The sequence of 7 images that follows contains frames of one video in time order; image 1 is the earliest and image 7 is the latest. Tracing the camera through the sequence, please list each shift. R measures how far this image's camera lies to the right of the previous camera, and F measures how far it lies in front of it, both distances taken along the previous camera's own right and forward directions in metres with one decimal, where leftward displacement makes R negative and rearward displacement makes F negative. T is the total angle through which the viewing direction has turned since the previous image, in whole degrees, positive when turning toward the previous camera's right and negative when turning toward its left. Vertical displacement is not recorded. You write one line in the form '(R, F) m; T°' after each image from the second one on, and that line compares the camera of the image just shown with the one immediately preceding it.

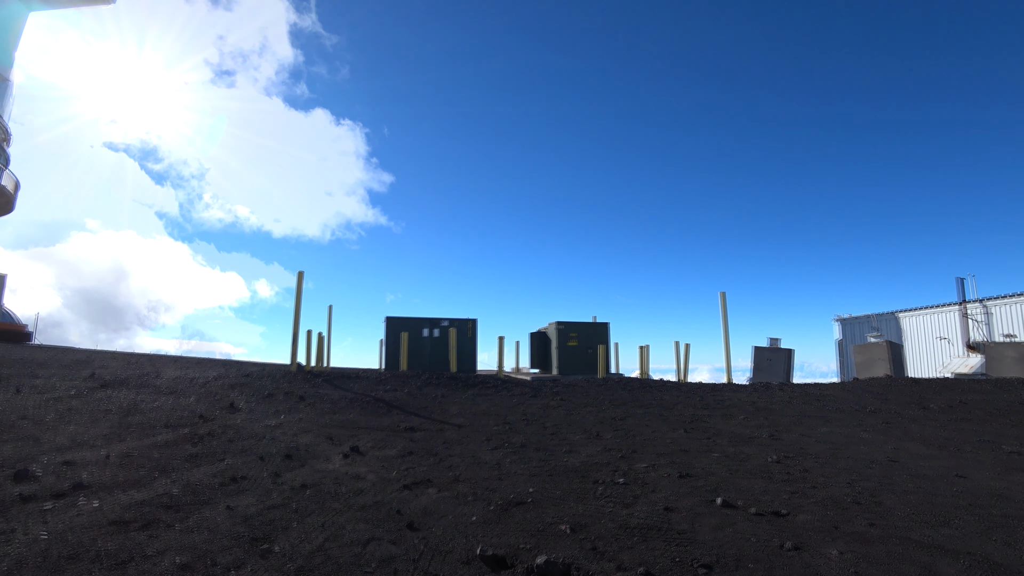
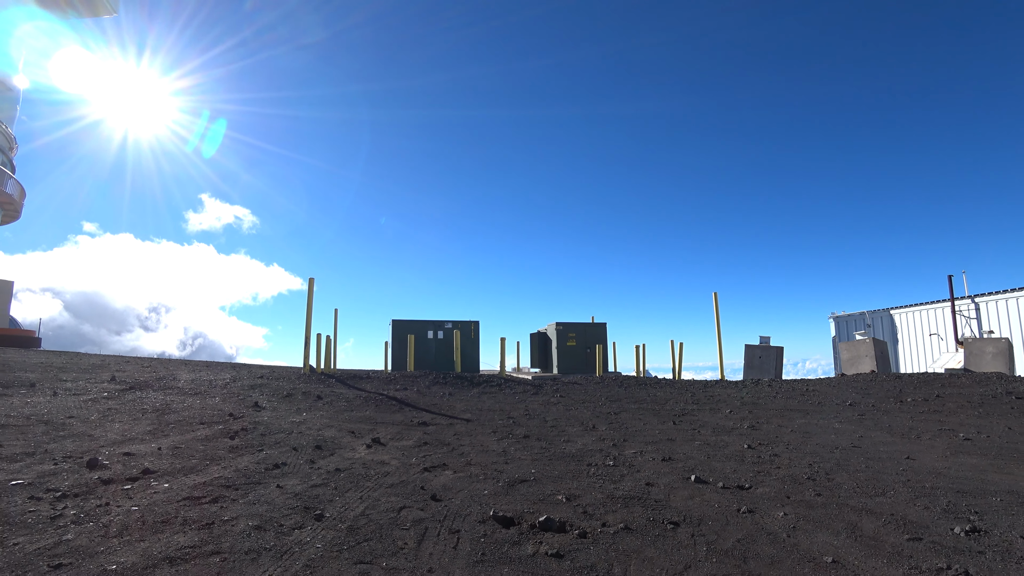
(0.0, -0.8) m; 0°
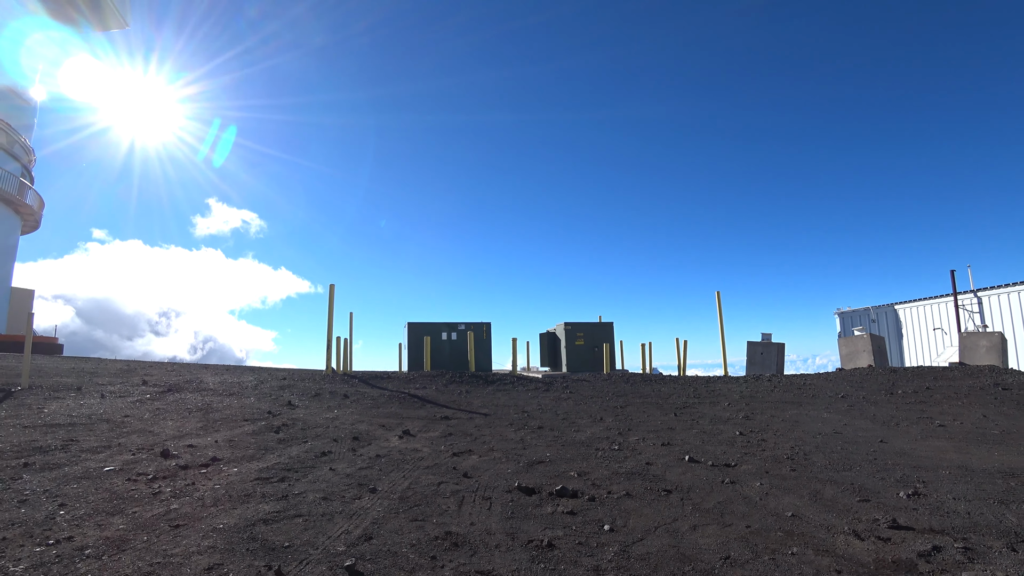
(-0.1, -0.8) m; -1°
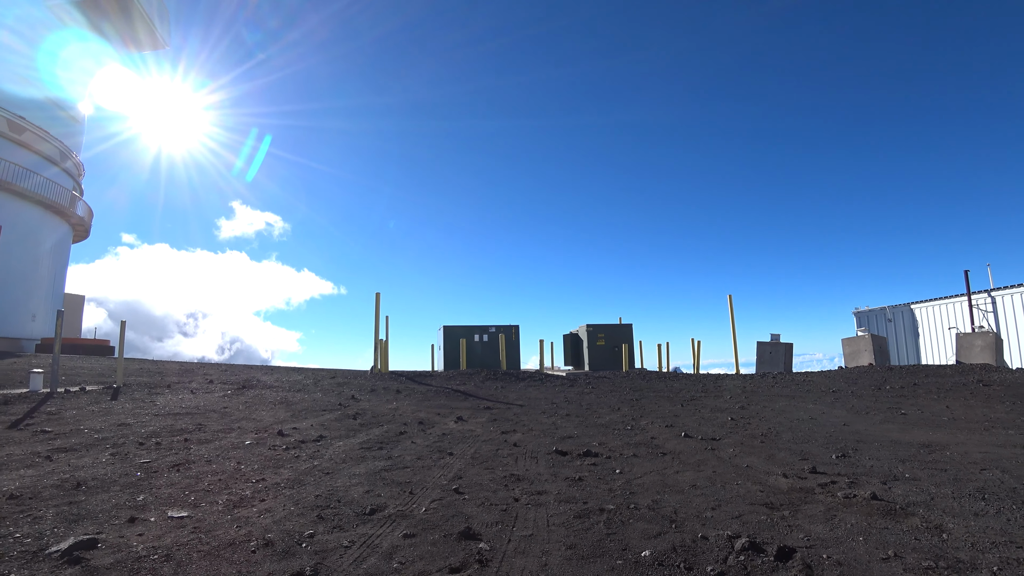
(-0.2, -1.9) m; -2°
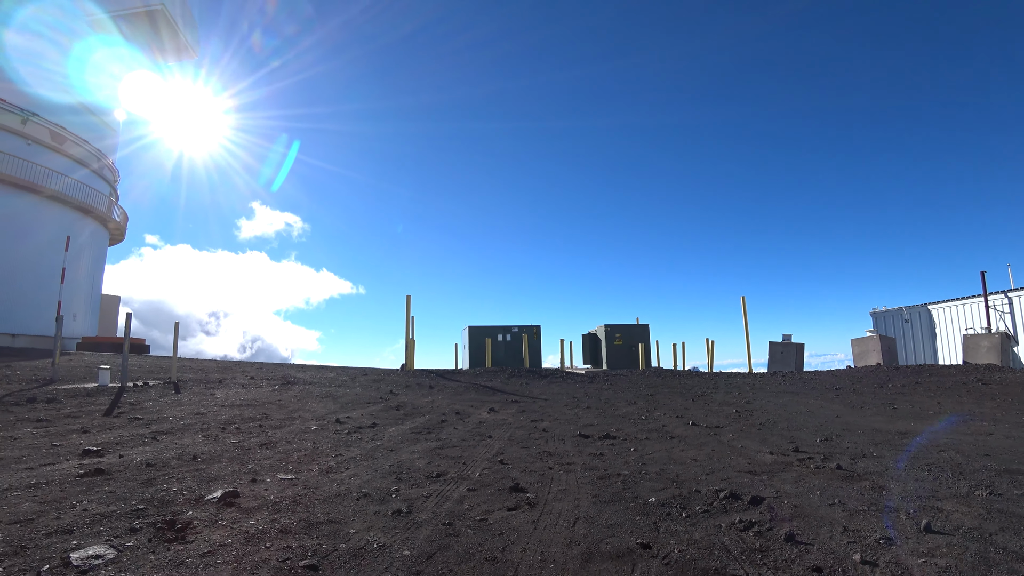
(-0.2, -1.2) m; -2°
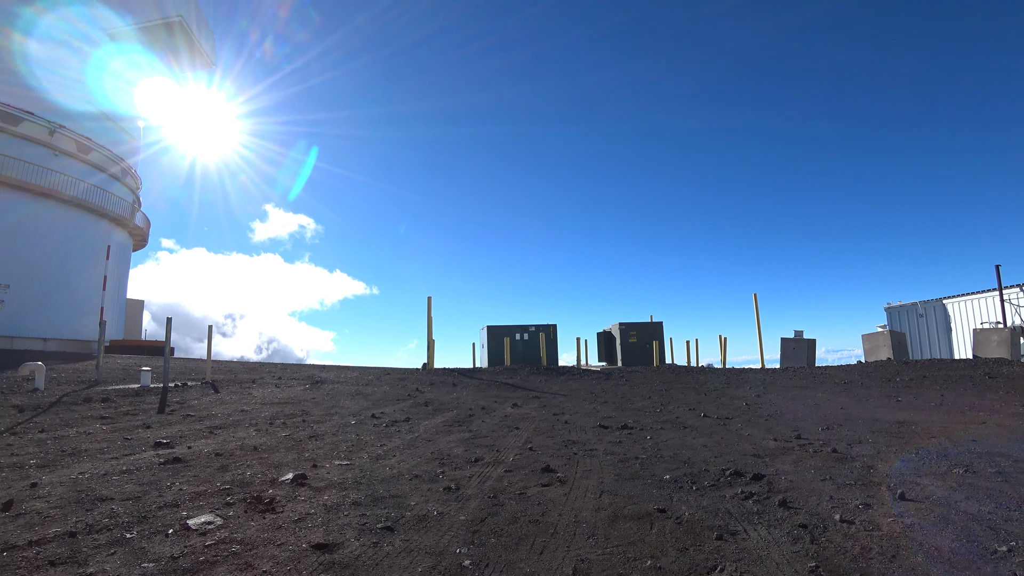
(-0.2, -0.7) m; -1°
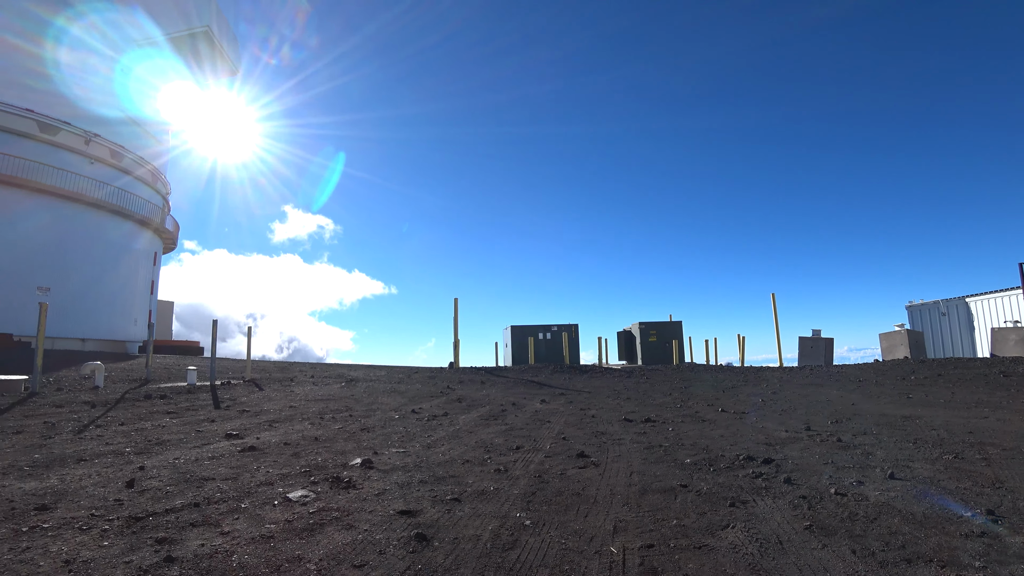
(-0.3, -0.8) m; -2°
